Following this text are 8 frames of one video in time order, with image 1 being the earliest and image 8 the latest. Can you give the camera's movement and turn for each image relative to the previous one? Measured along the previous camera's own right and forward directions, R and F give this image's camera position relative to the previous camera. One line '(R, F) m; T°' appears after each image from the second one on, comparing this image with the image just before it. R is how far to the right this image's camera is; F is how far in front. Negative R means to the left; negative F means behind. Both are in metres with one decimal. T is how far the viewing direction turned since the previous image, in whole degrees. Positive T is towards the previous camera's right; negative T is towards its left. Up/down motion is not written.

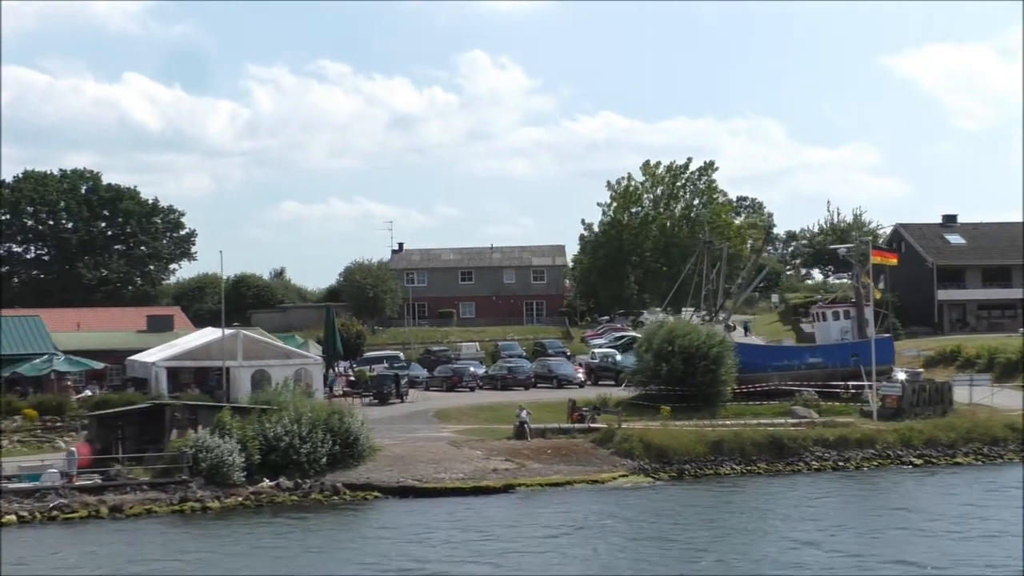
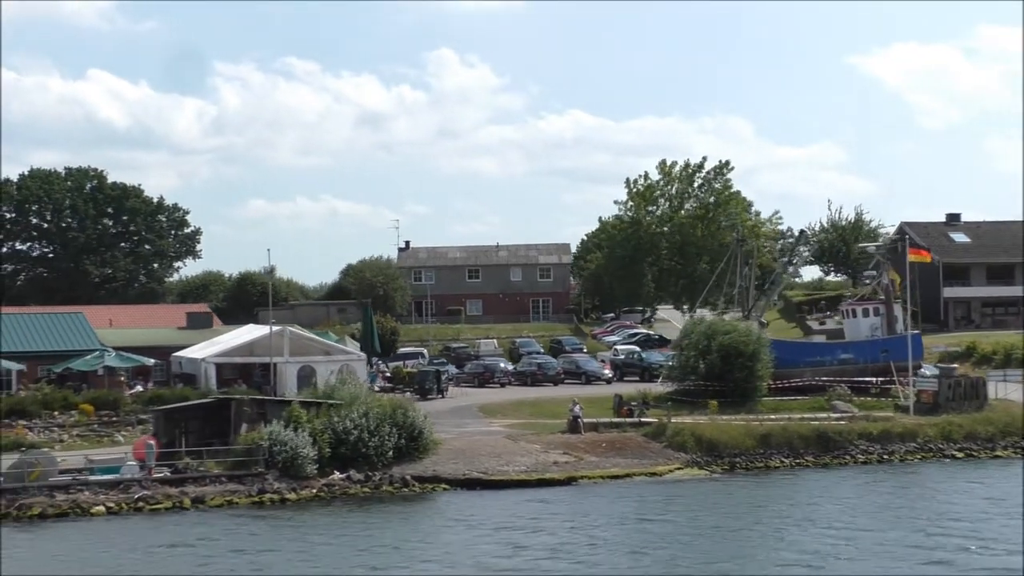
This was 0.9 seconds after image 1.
(-1.7, -0.8) m; +1°
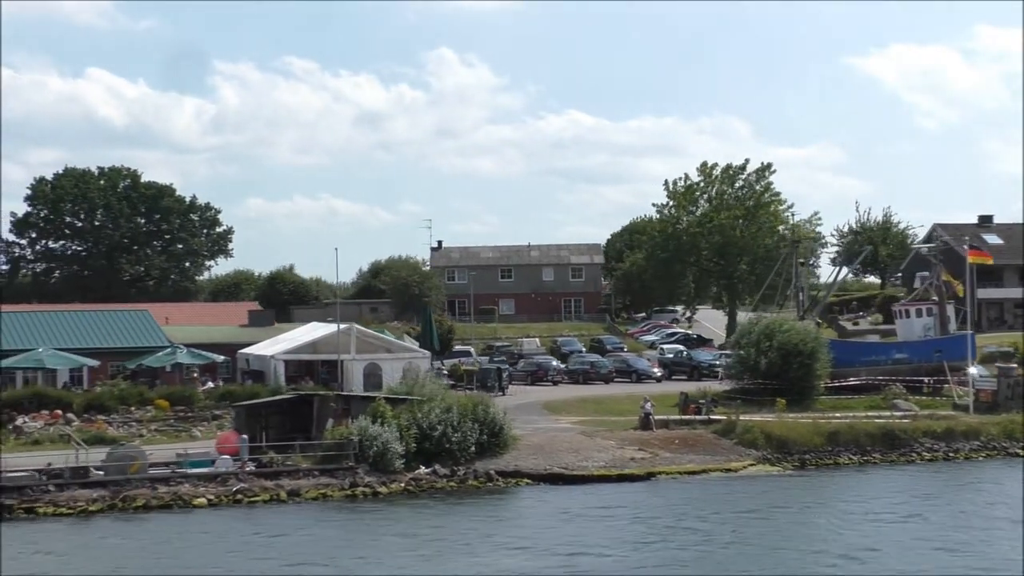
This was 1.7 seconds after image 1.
(-1.6, -0.7) m; 0°
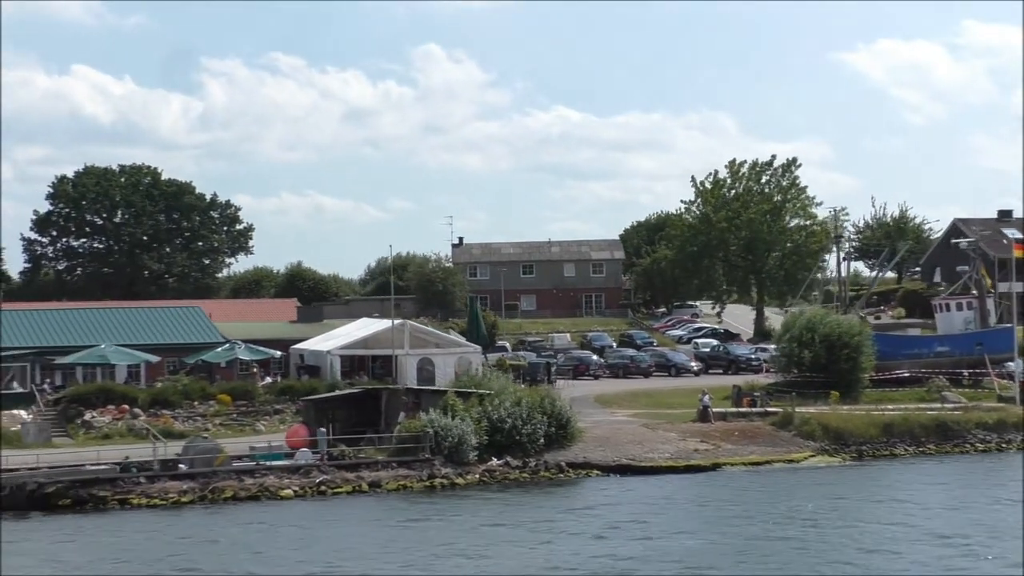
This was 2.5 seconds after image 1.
(-1.5, -0.7) m; 0°
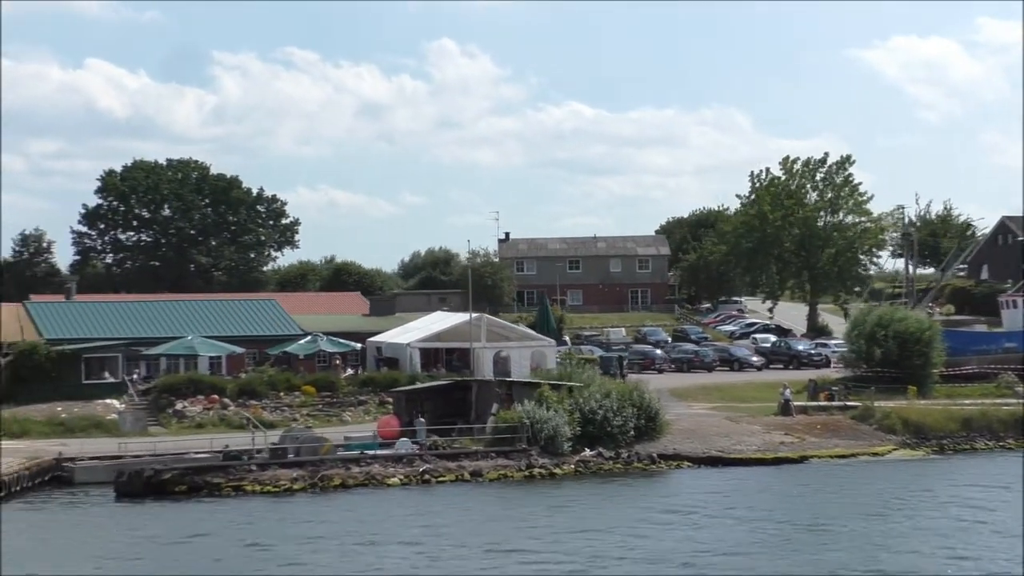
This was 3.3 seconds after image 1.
(-1.5, -0.7) m; -1°
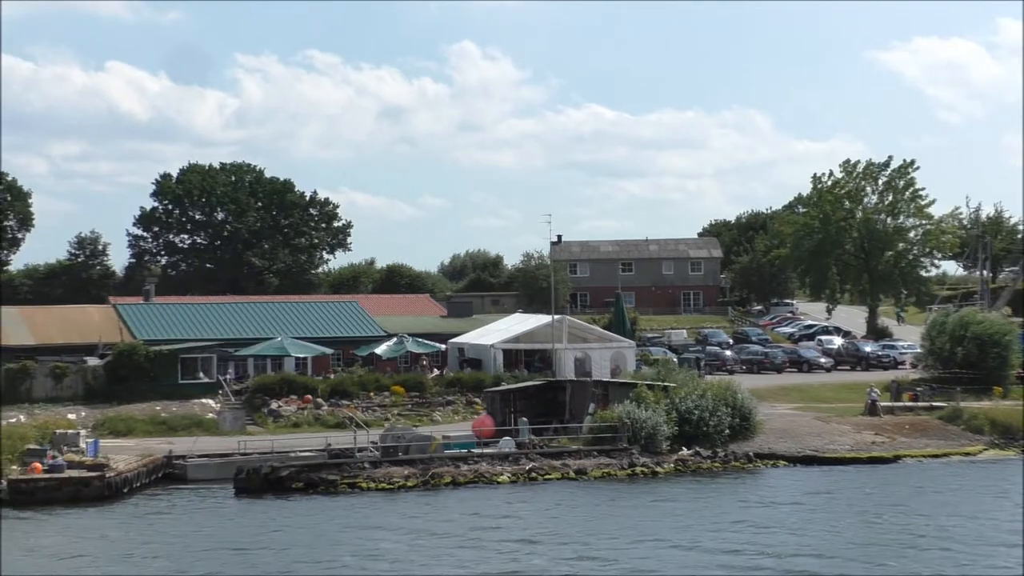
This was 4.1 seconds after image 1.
(-1.5, -0.7) m; -1°
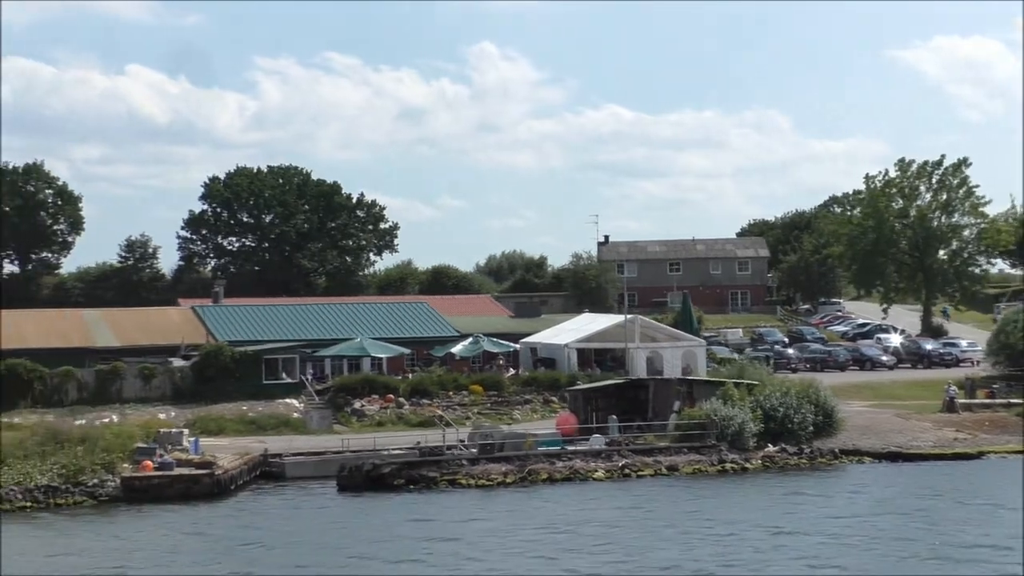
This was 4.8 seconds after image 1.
(-1.3, -0.6) m; -1°
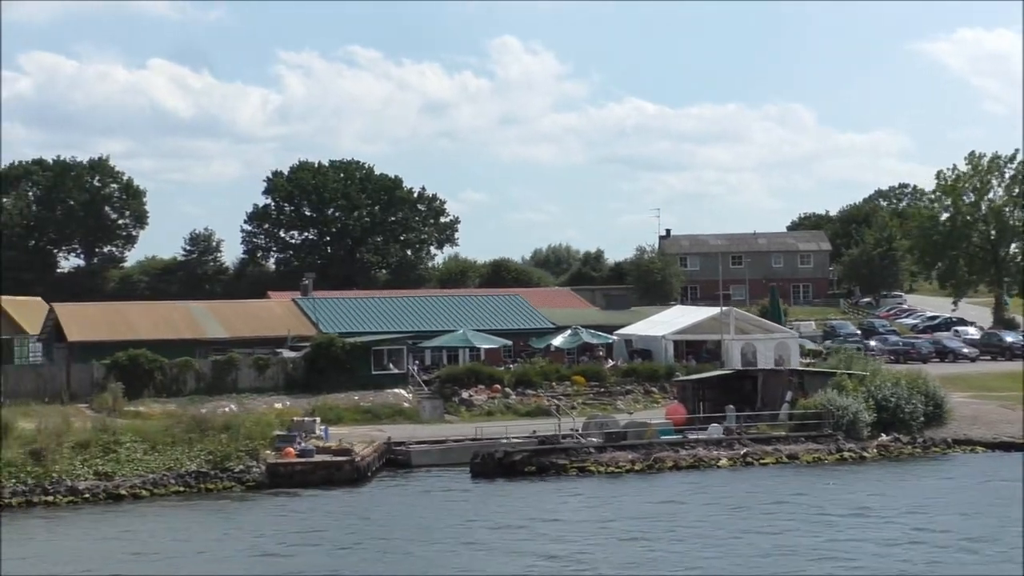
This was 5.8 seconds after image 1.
(-1.9, -0.8) m; -1°
